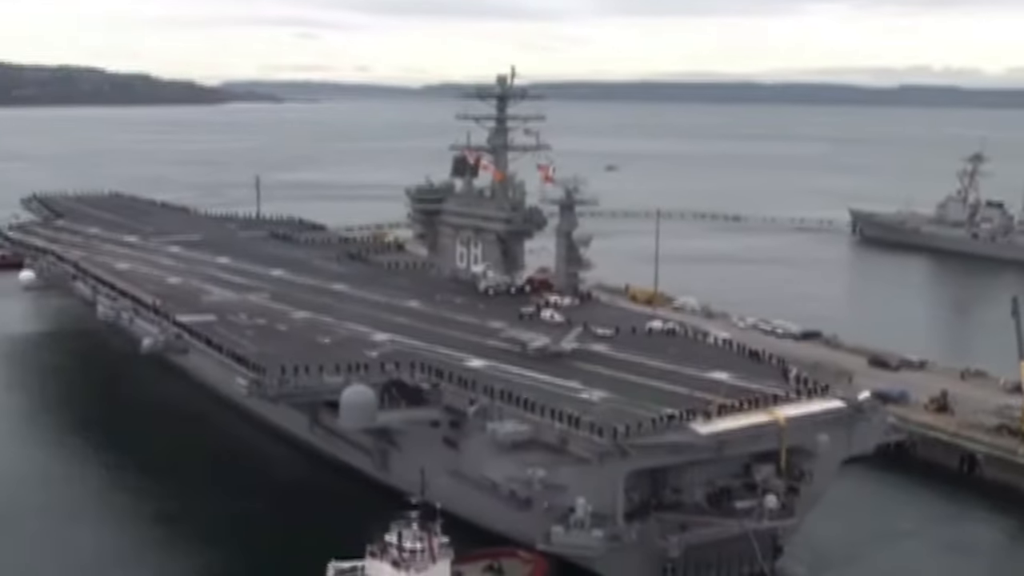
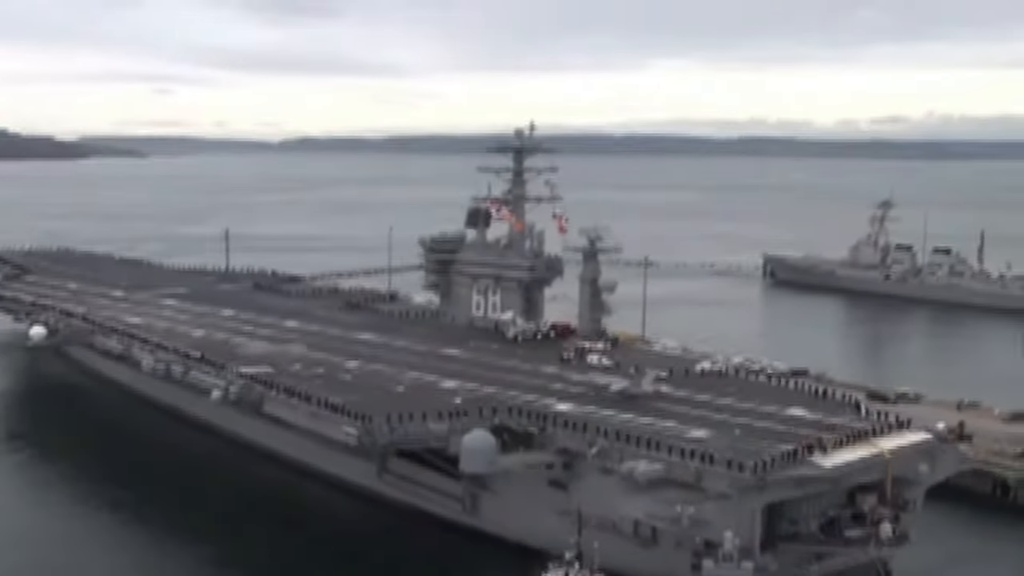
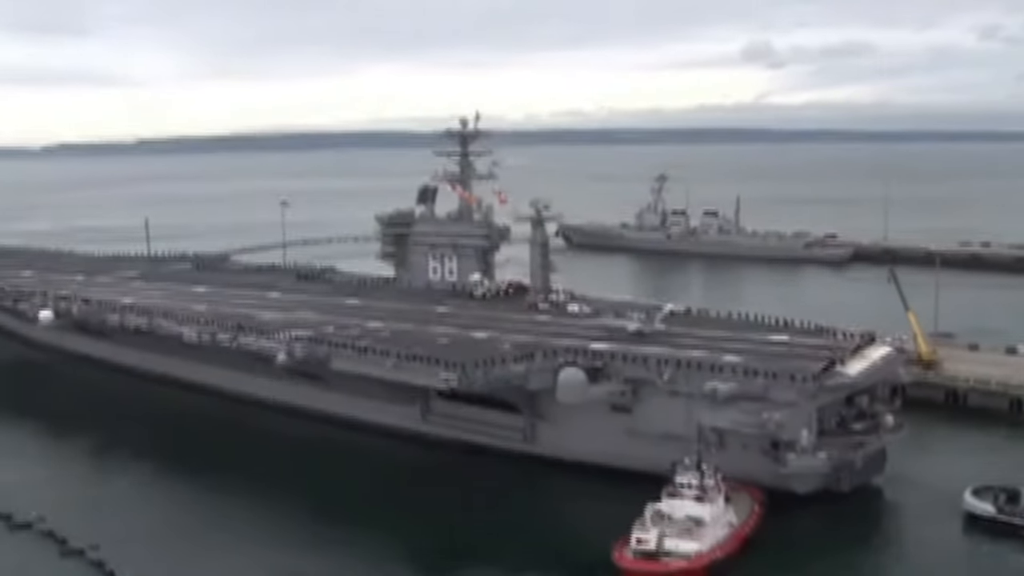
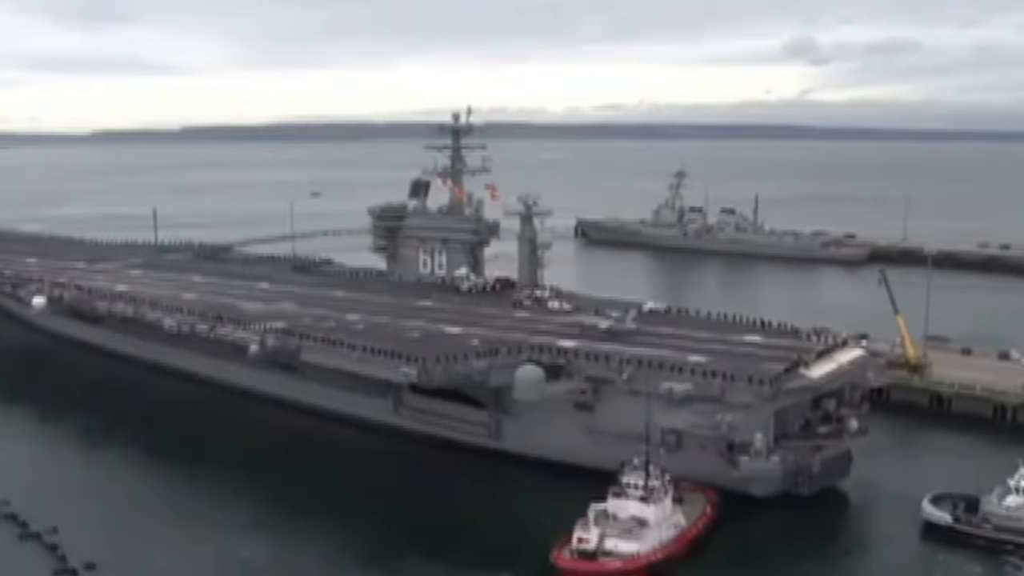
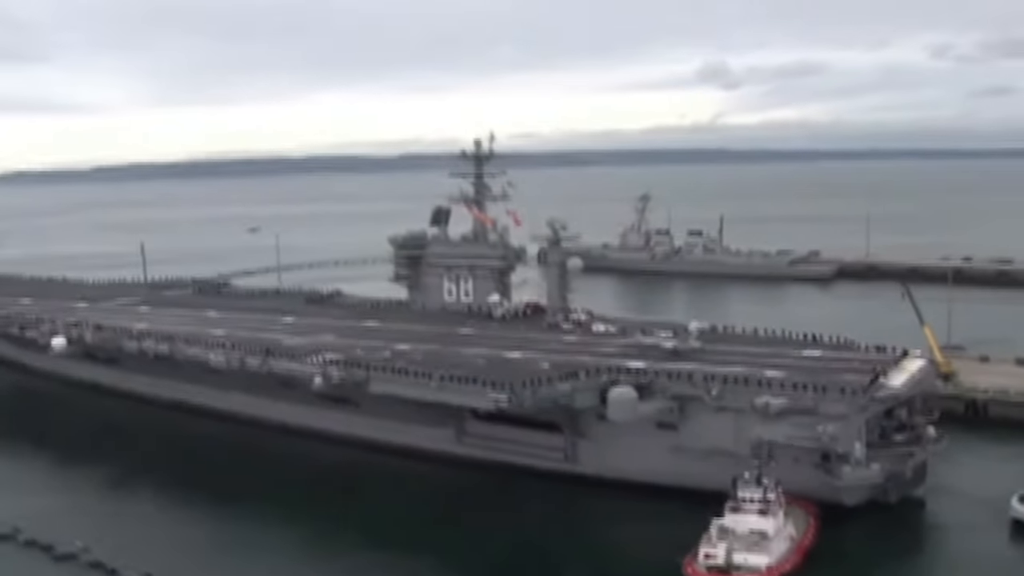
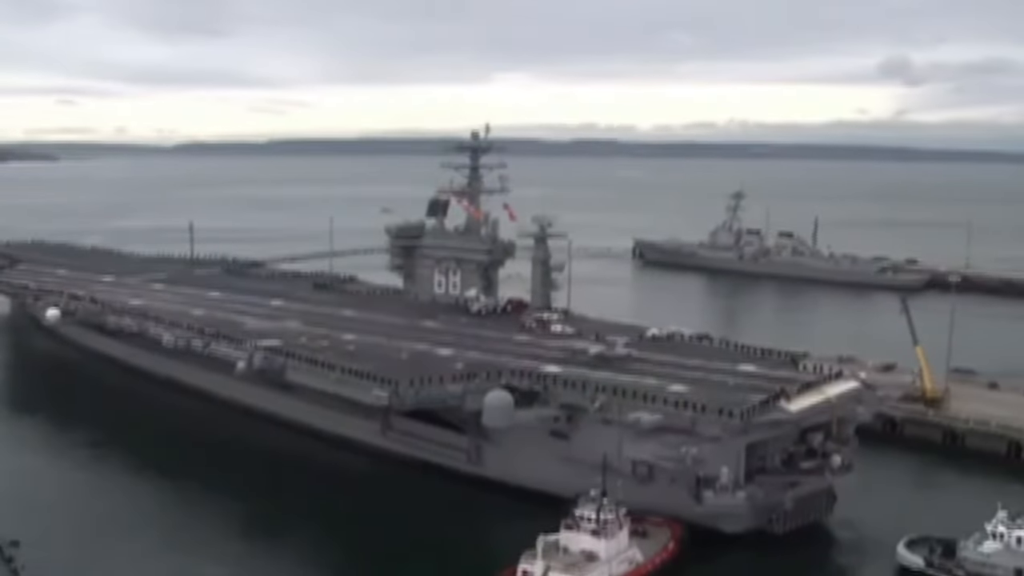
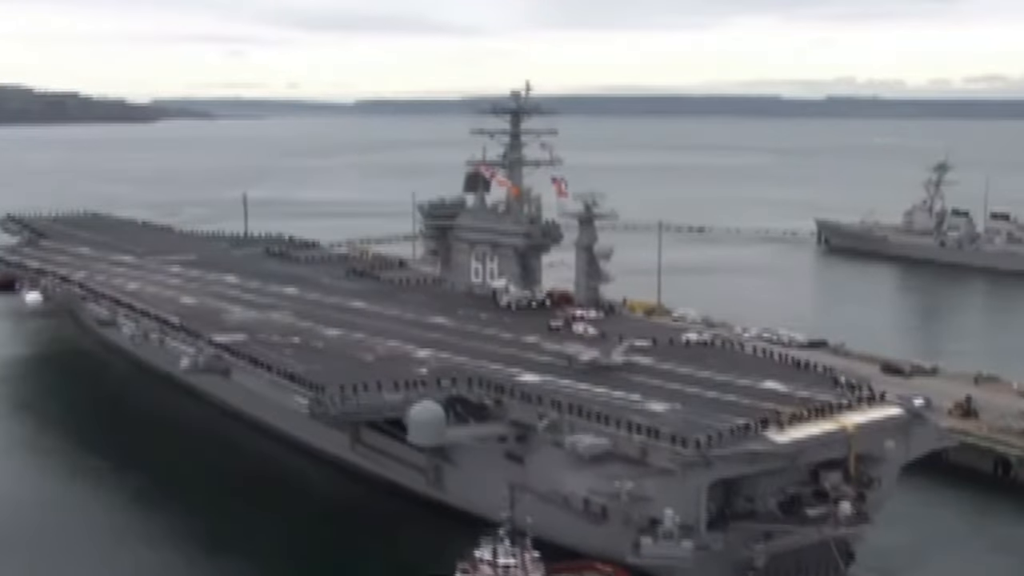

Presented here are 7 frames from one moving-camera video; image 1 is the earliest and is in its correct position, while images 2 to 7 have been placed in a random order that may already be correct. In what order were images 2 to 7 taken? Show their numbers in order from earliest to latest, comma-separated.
7, 2, 6, 4, 3, 5
